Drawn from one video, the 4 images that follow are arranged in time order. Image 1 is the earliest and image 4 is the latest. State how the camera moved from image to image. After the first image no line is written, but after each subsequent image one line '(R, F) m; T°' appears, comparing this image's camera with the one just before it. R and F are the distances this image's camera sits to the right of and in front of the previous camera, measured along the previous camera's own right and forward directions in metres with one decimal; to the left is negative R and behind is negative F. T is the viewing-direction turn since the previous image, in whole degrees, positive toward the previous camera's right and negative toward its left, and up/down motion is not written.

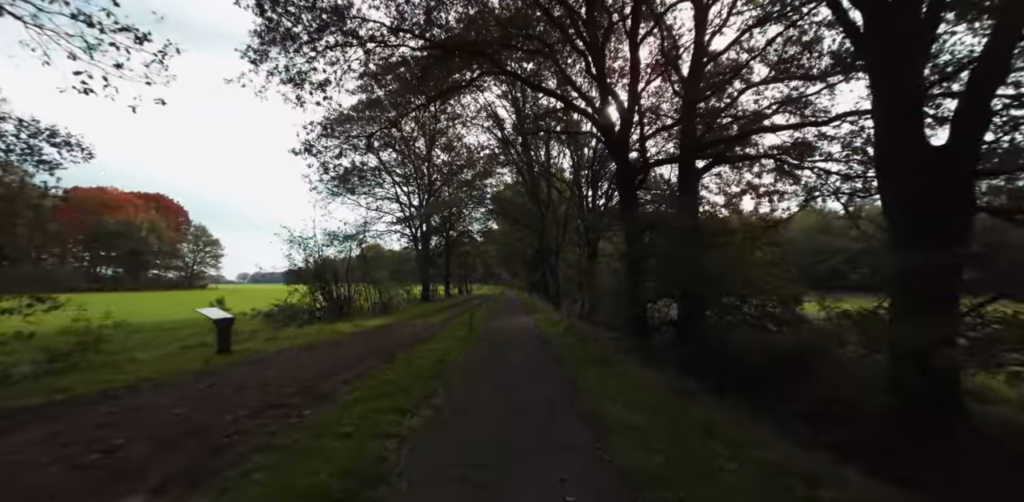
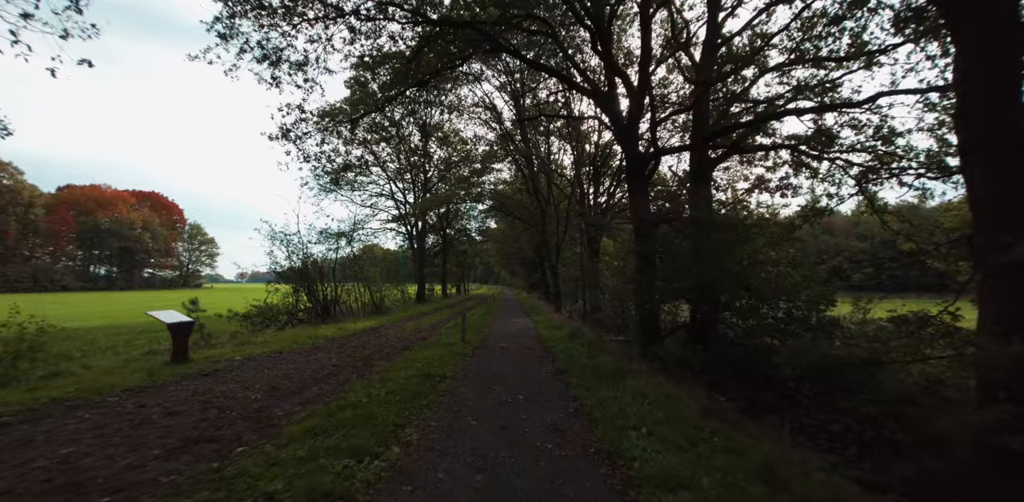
(0.0, +1.2) m; 0°
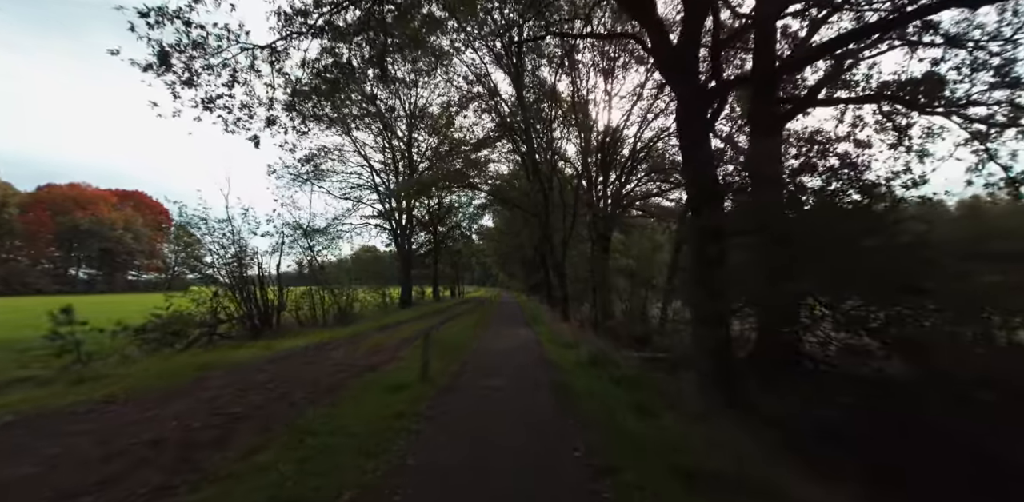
(+0.1, +3.9) m; 0°
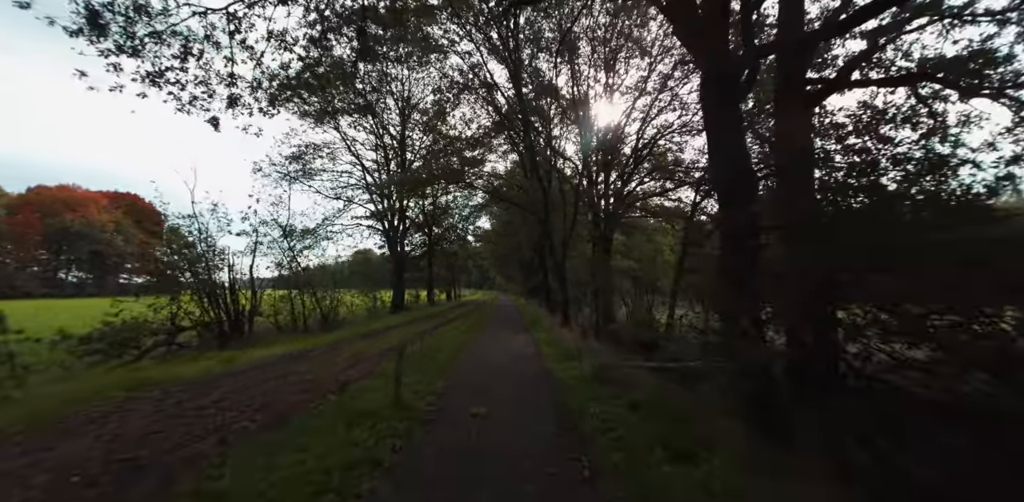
(0.0, +1.2) m; 0°
